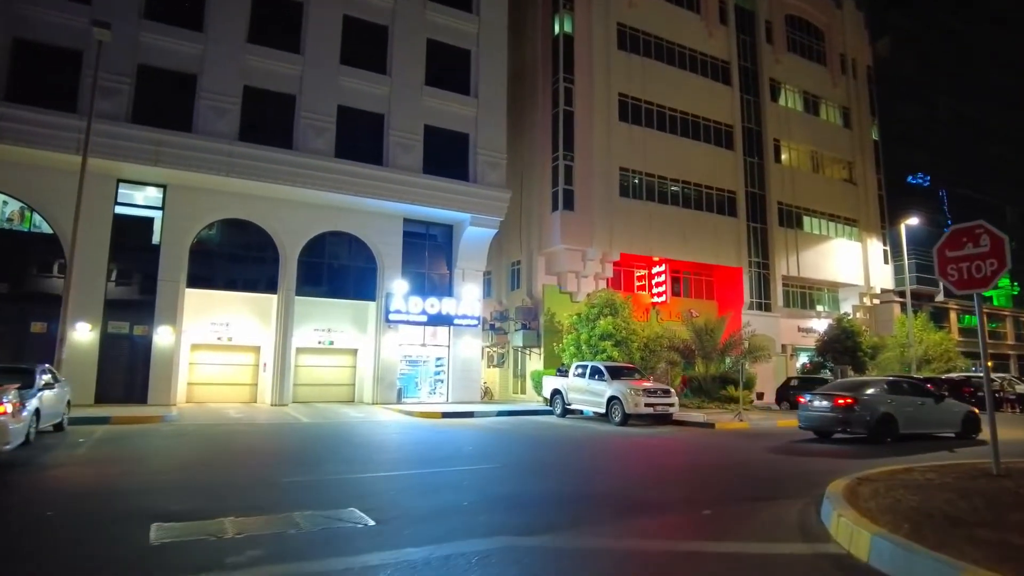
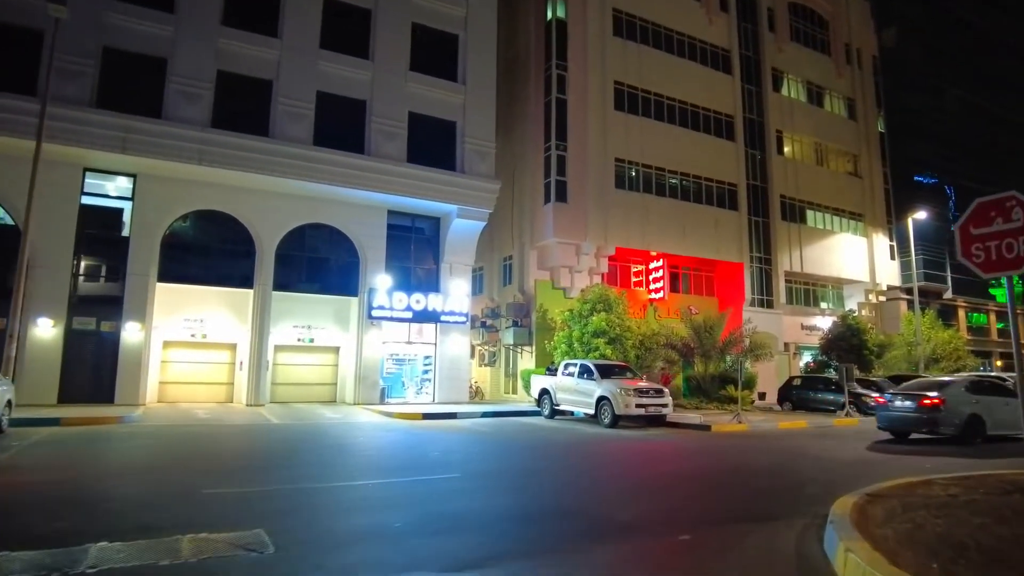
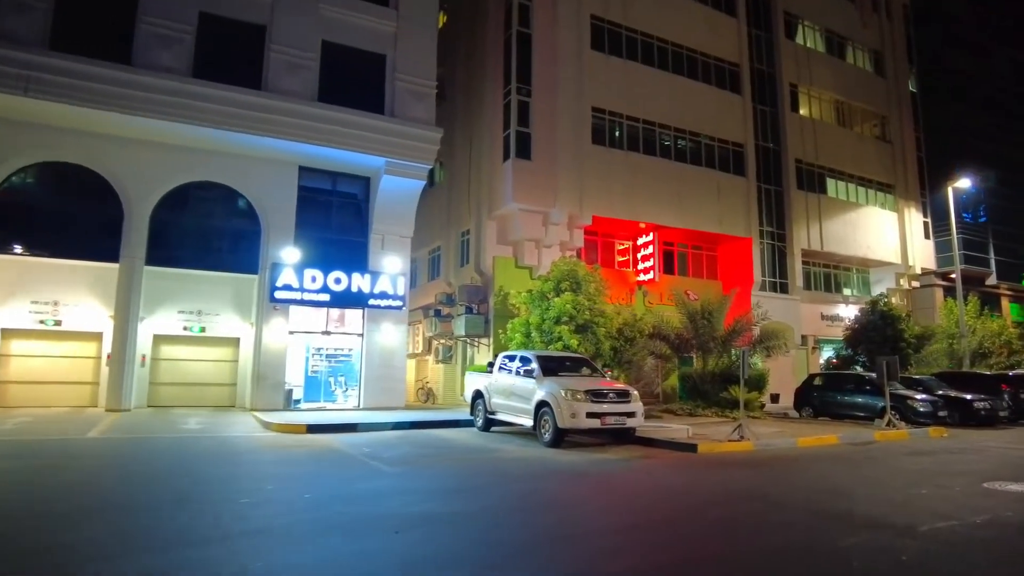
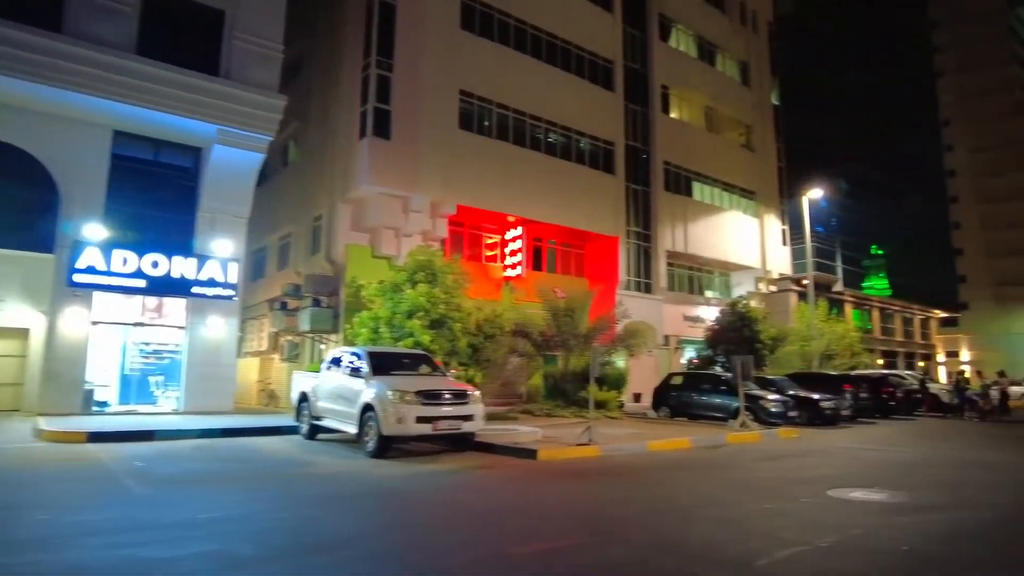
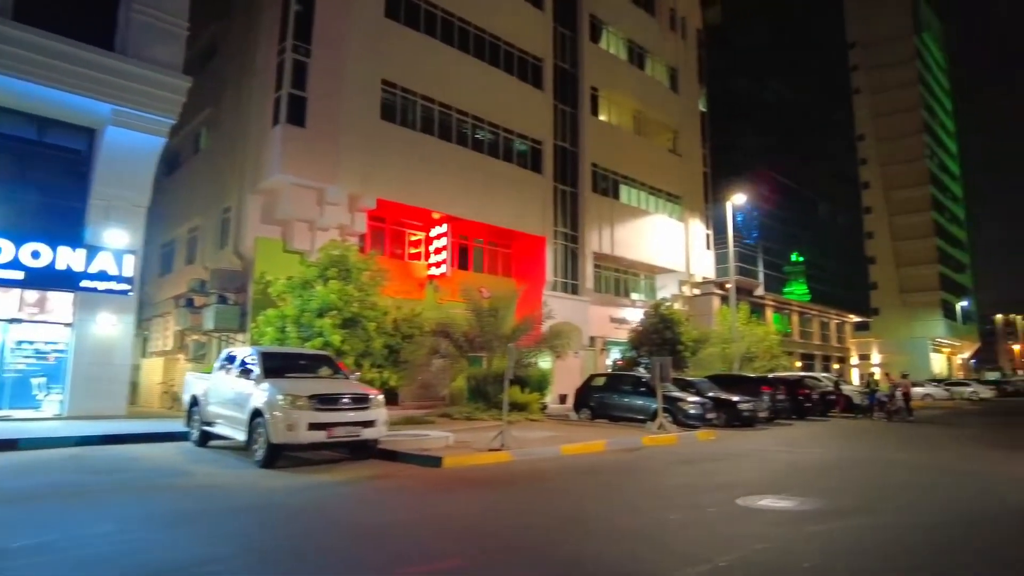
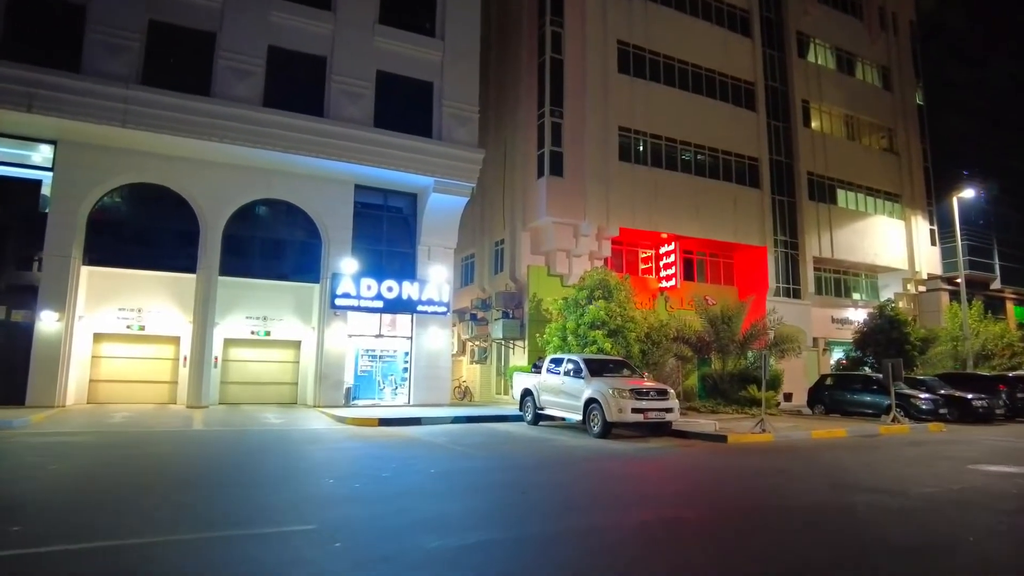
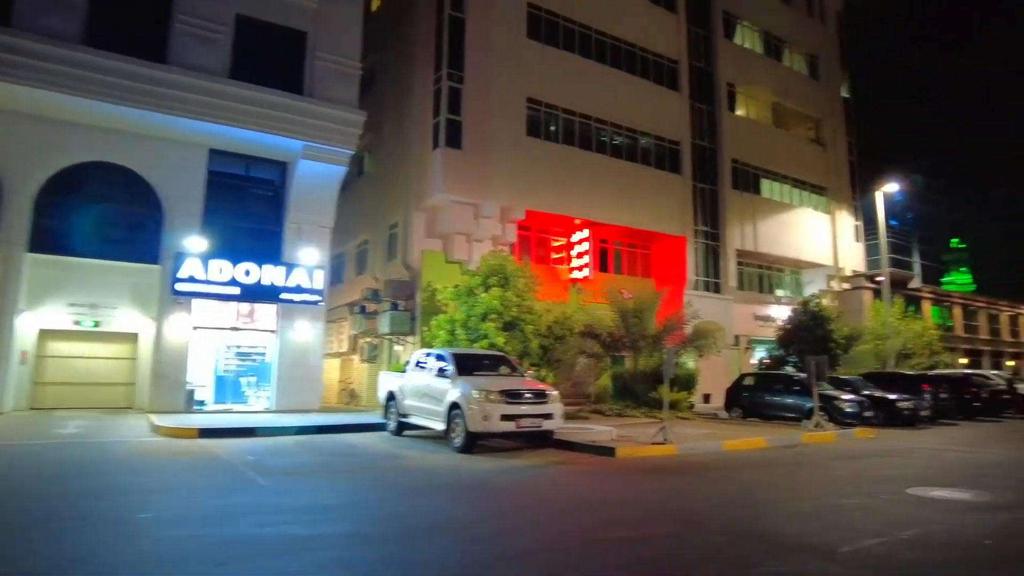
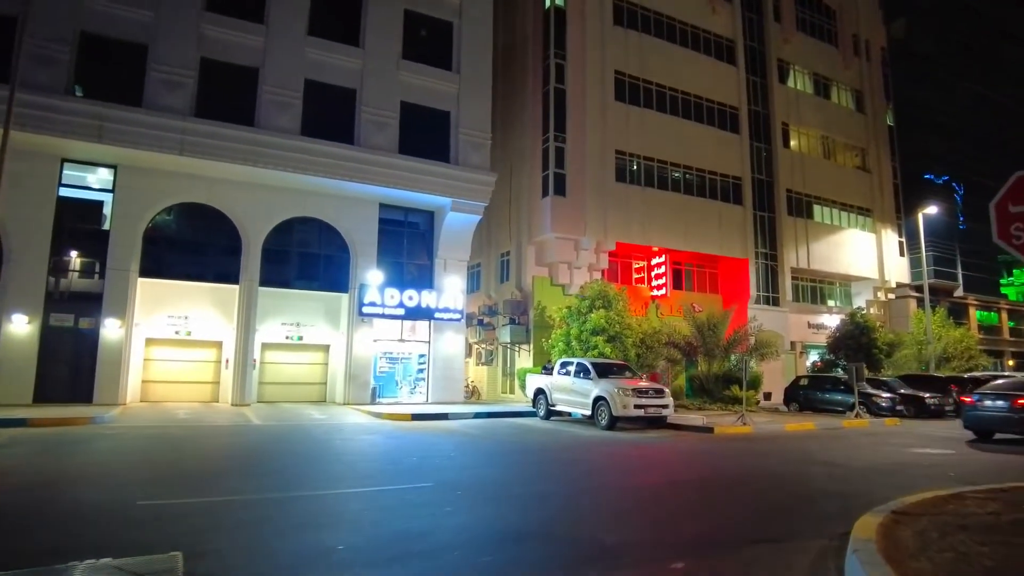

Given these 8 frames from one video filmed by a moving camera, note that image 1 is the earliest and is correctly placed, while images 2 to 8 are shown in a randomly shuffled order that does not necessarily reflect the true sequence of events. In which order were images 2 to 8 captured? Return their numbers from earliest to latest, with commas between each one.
2, 8, 6, 3, 7, 4, 5
